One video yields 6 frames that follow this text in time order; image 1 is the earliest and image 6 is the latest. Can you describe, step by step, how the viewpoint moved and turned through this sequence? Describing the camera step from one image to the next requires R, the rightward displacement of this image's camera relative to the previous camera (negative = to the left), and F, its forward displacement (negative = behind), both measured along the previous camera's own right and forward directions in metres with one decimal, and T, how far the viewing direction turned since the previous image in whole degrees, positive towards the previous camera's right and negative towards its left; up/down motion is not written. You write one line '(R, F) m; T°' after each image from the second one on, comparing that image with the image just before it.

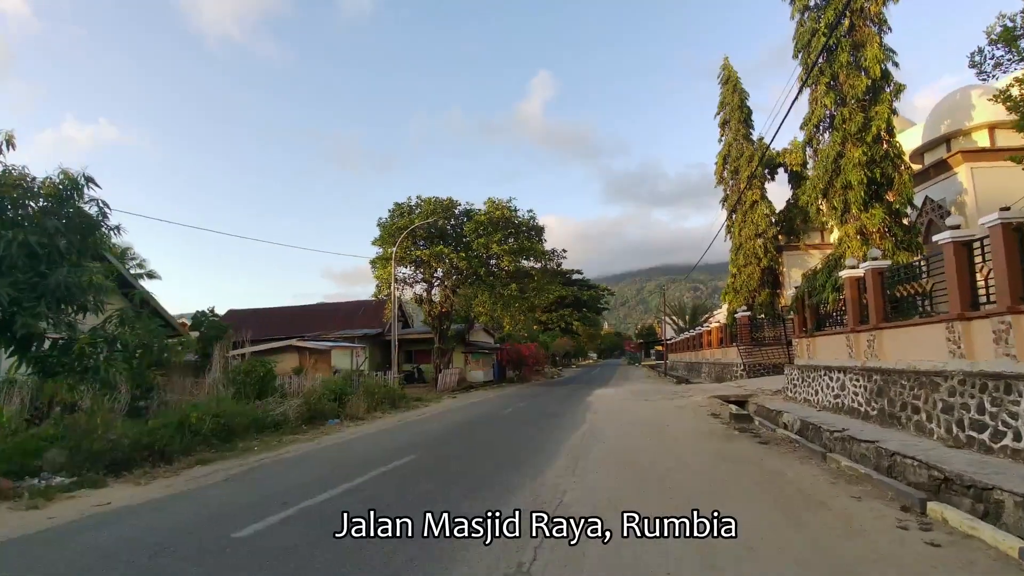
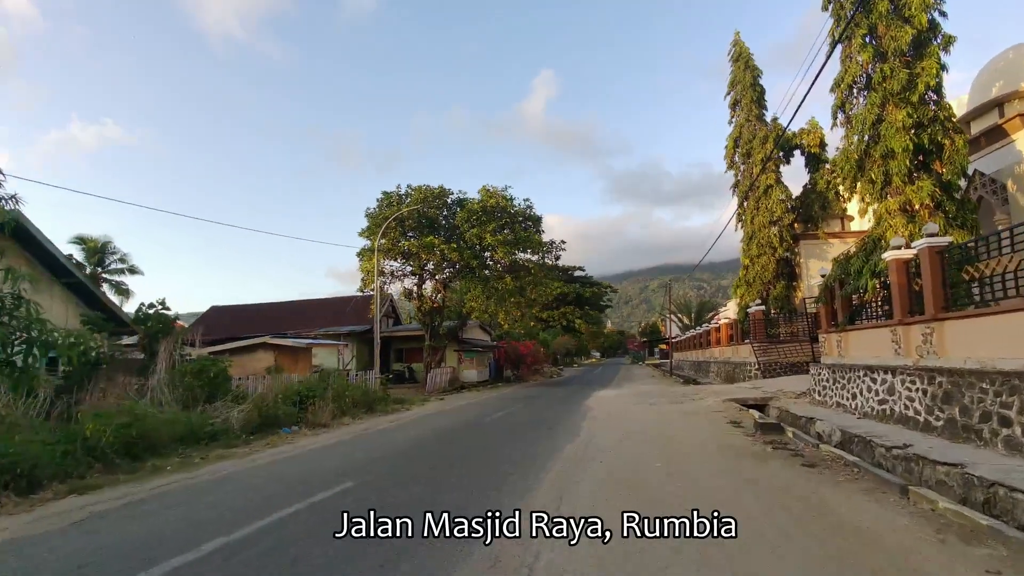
(+0.4, +2.0) m; 0°
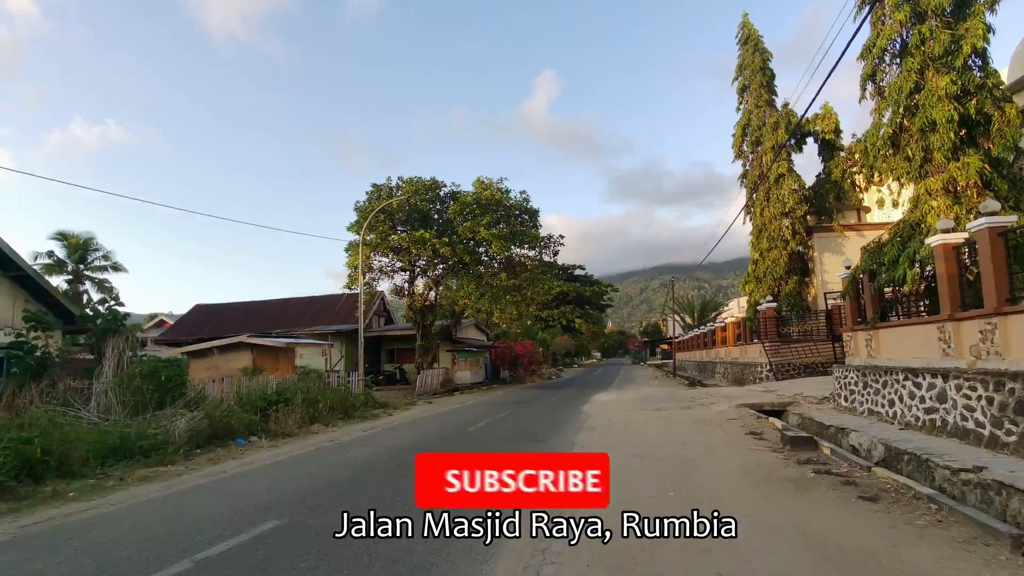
(+0.2, +1.5) m; 0°
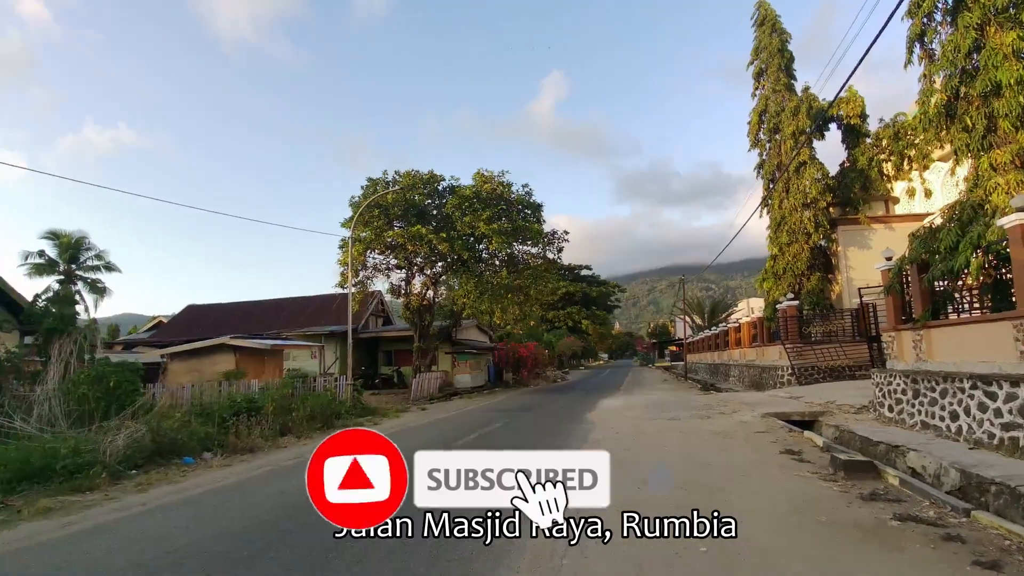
(+0.2, +1.5) m; -1°
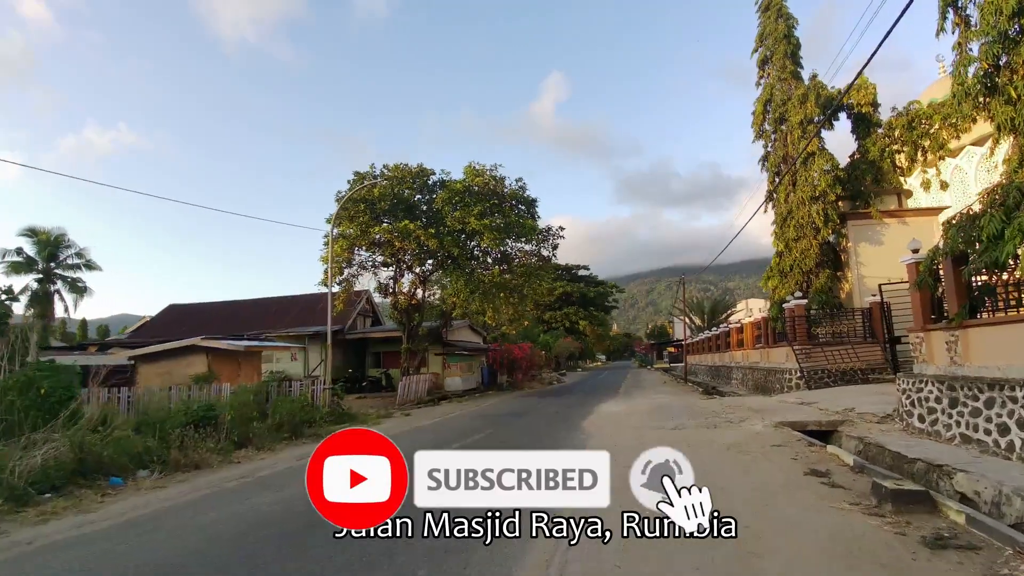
(+0.2, +1.2) m; 0°
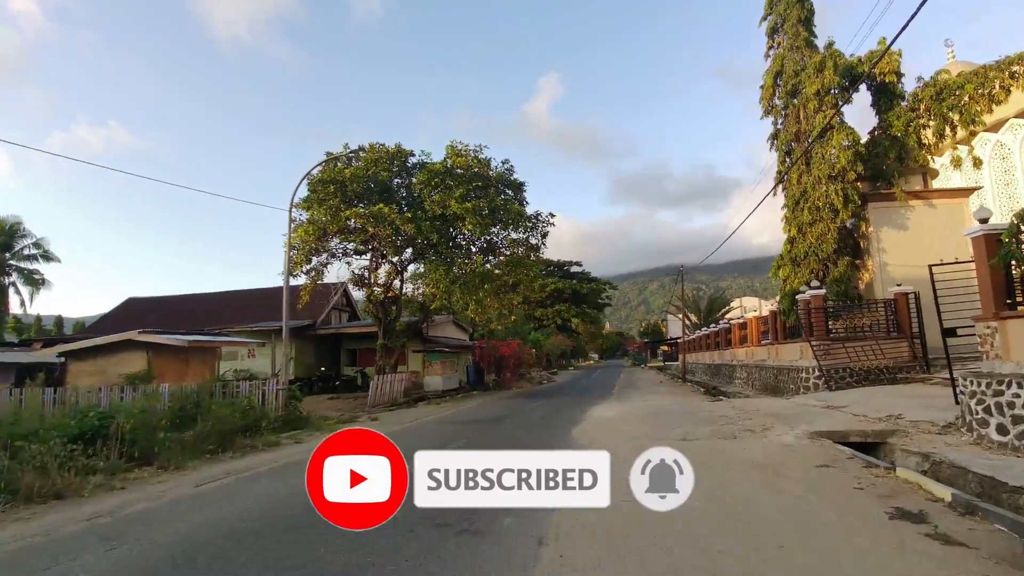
(+0.3, +2.1) m; +1°
